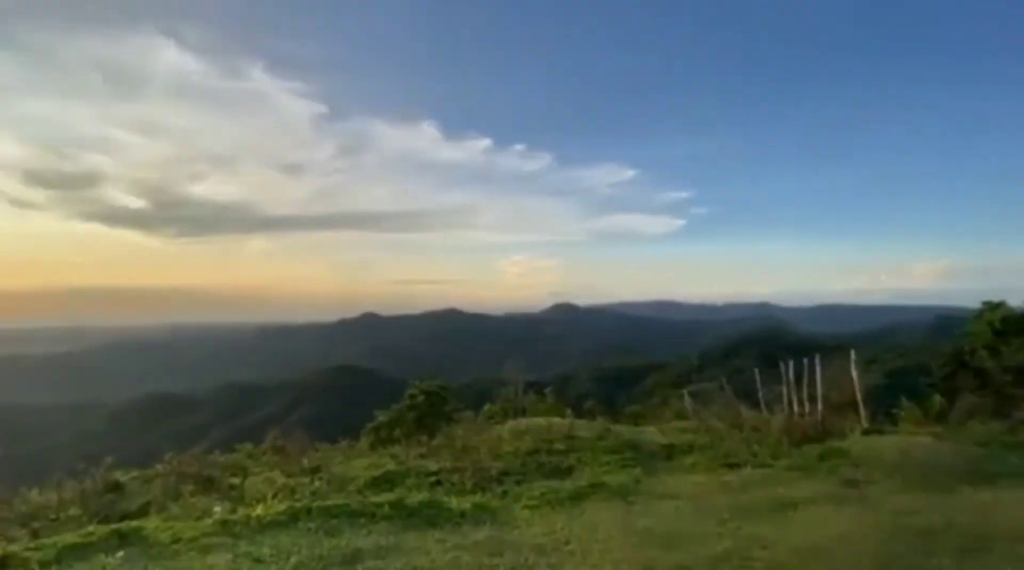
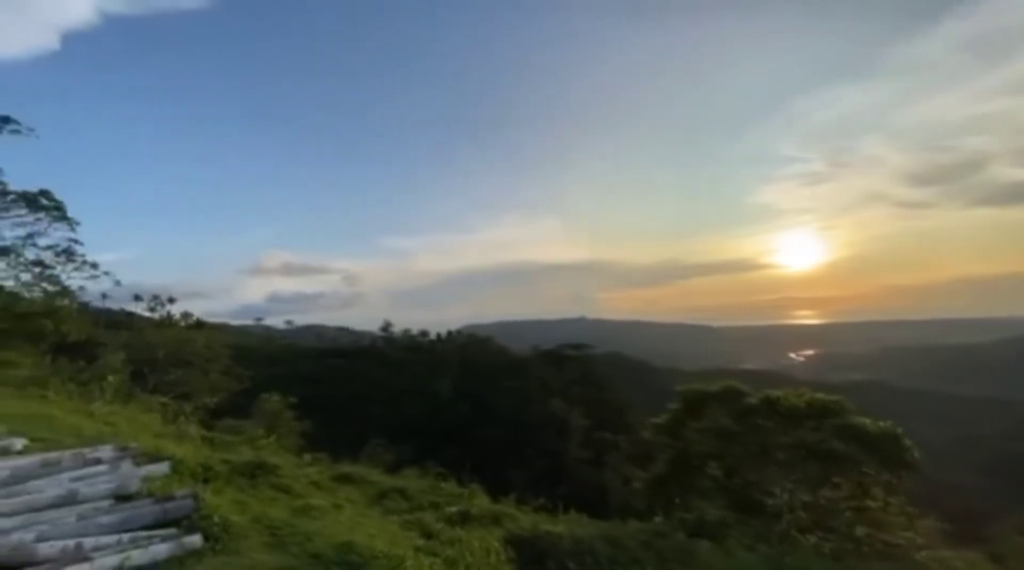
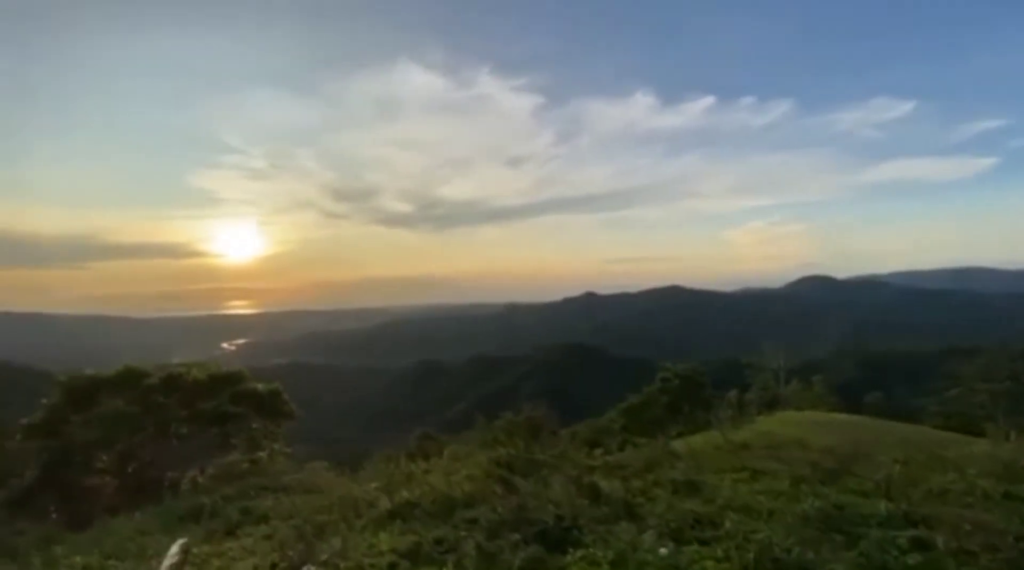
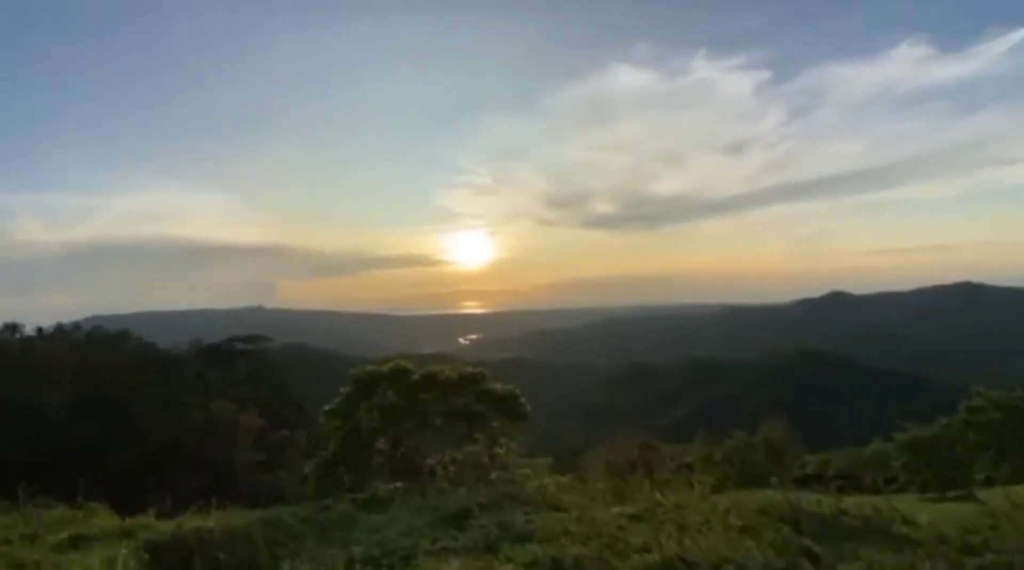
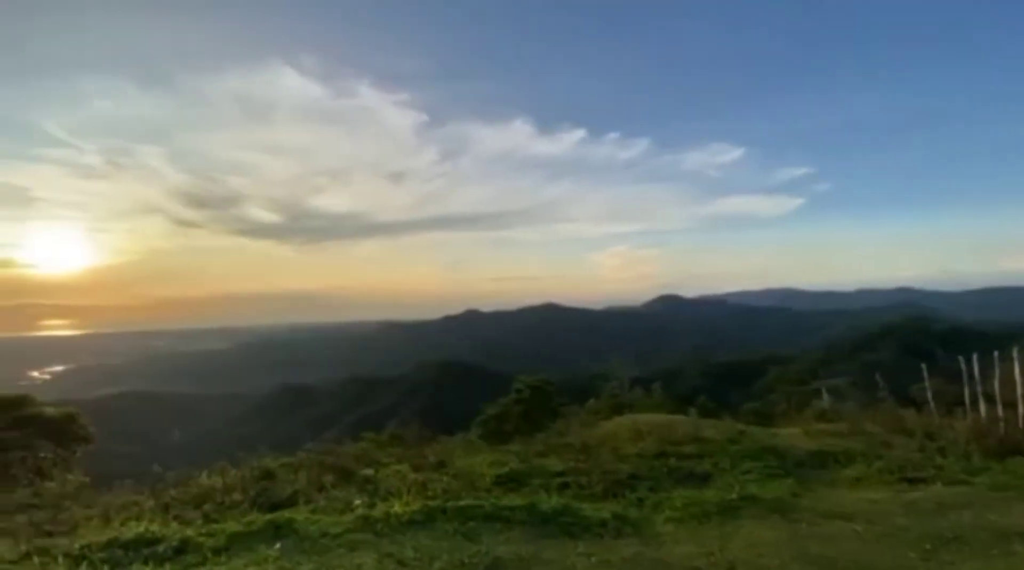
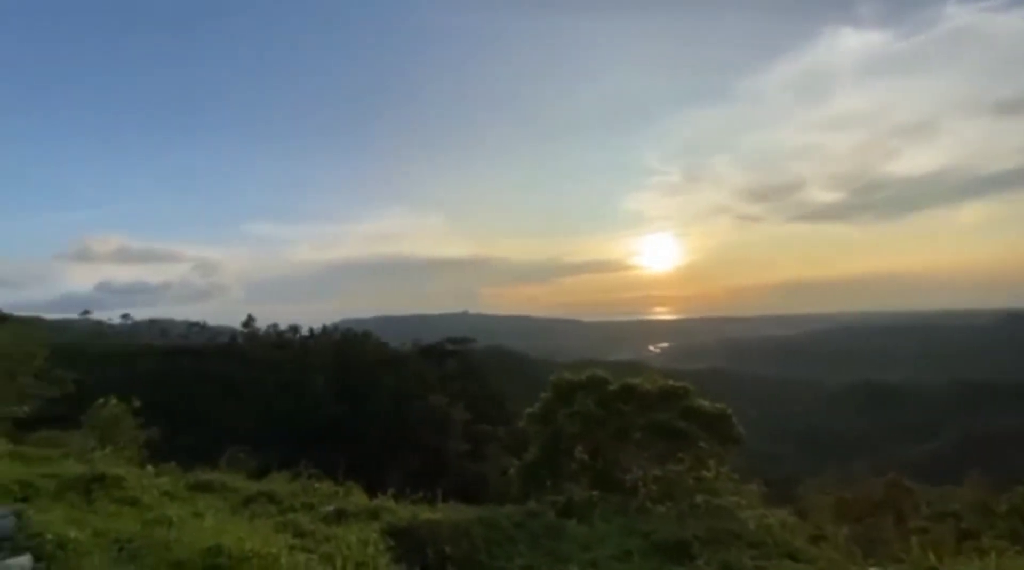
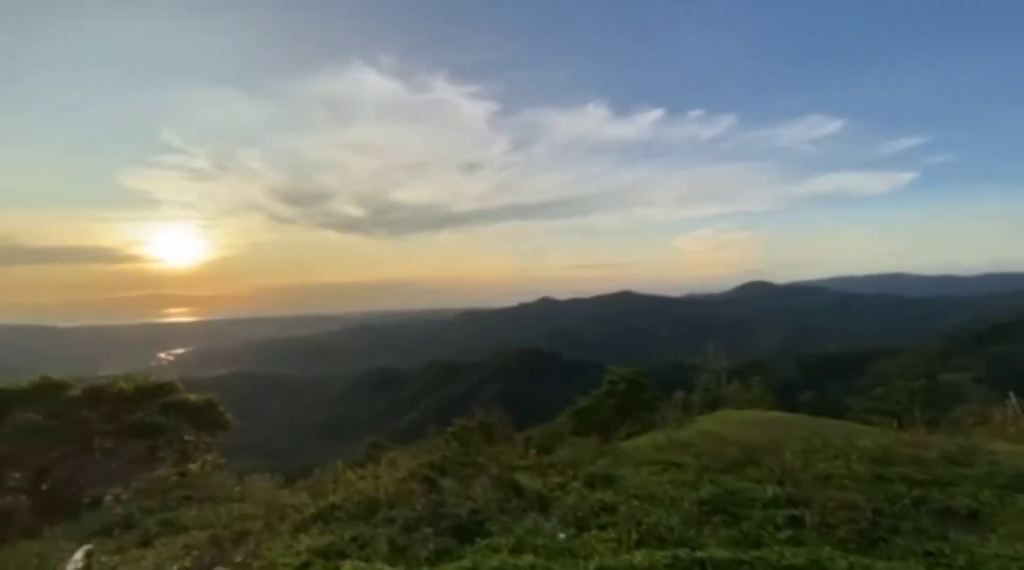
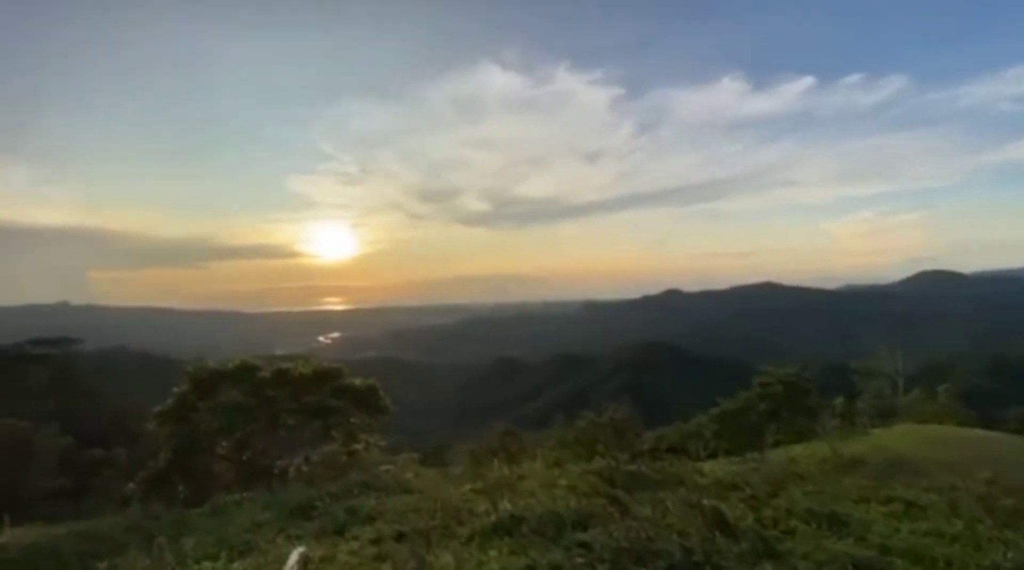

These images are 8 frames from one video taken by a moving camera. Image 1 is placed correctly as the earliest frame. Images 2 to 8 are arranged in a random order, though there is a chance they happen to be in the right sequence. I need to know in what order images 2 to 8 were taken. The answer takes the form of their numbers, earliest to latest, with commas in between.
5, 7, 3, 8, 4, 6, 2
